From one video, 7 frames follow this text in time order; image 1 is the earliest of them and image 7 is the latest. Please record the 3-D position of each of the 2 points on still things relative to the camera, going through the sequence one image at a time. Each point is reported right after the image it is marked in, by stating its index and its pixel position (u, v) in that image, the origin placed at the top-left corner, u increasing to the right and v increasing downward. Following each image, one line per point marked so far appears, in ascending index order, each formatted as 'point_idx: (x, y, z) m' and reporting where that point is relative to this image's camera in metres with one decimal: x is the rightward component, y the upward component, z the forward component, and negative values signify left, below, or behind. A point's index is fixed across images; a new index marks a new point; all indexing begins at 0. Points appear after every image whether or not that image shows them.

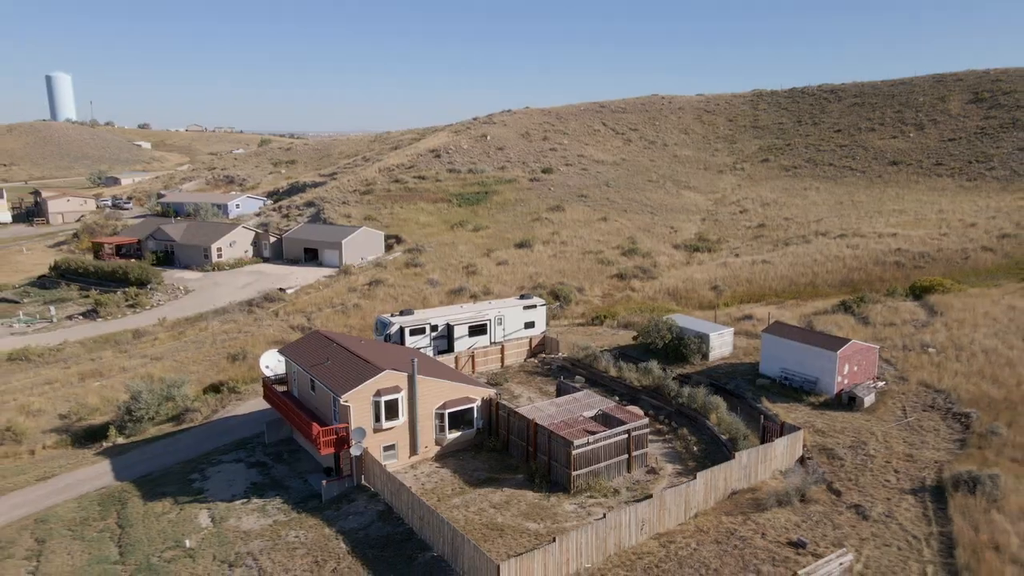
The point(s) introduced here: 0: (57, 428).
0: (-6.0, -1.8, +9.7) m
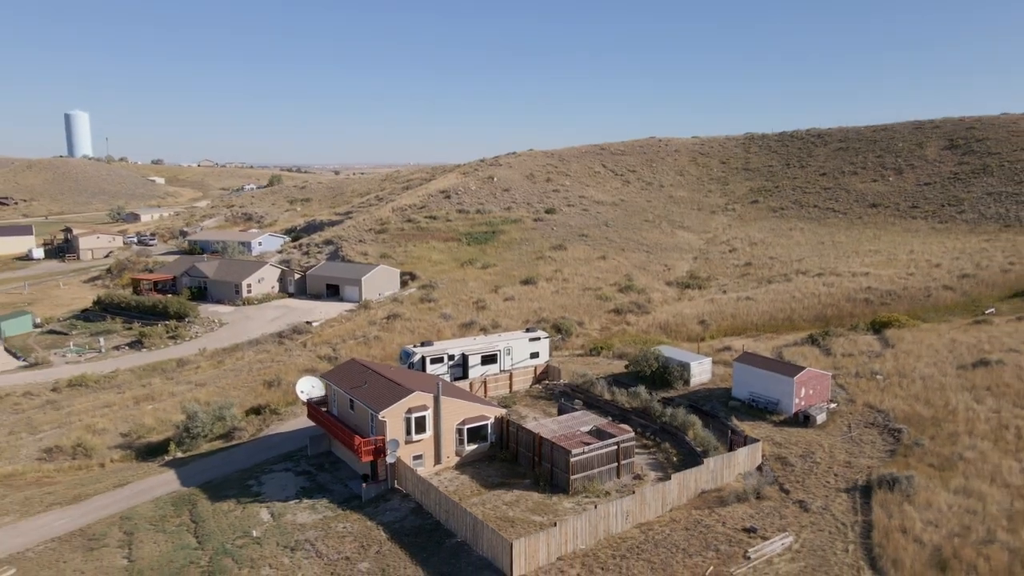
0: (-5.9, -2.3, +11.1) m
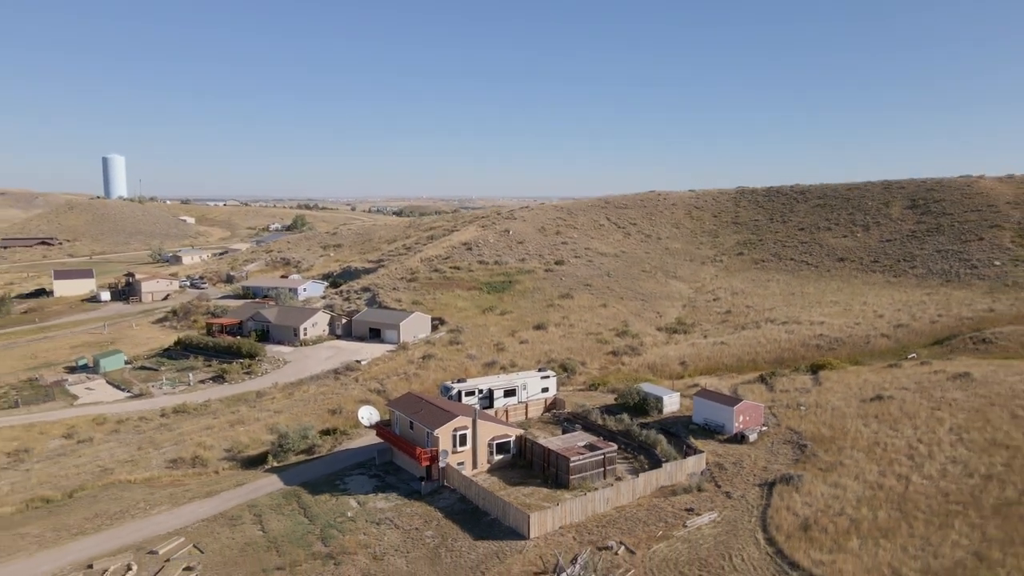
0: (-5.6, -3.3, +14.4) m
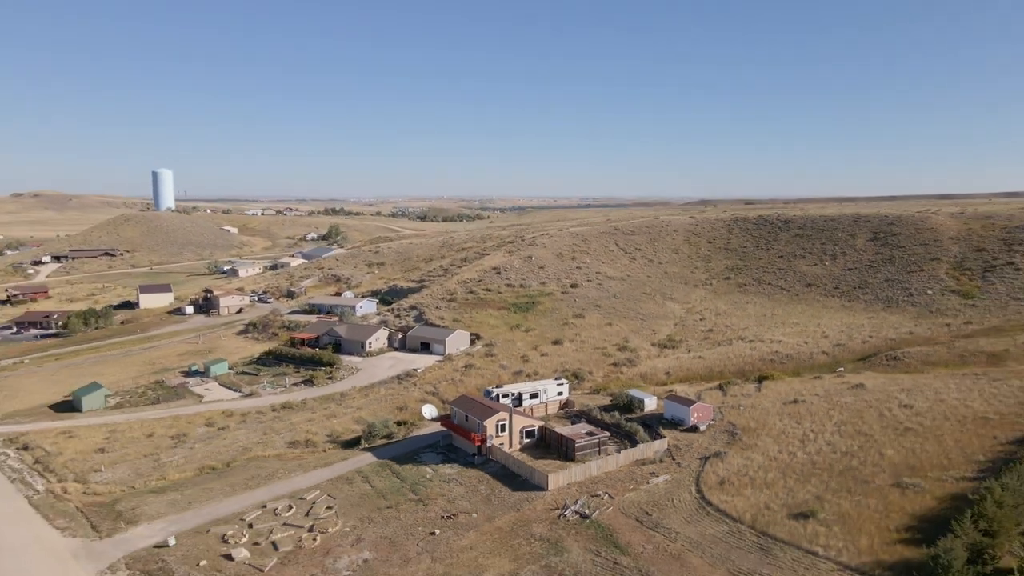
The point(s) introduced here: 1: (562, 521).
0: (-4.9, -4.1, +20.0) m
1: (+0.9, -4.3, +13.5) m
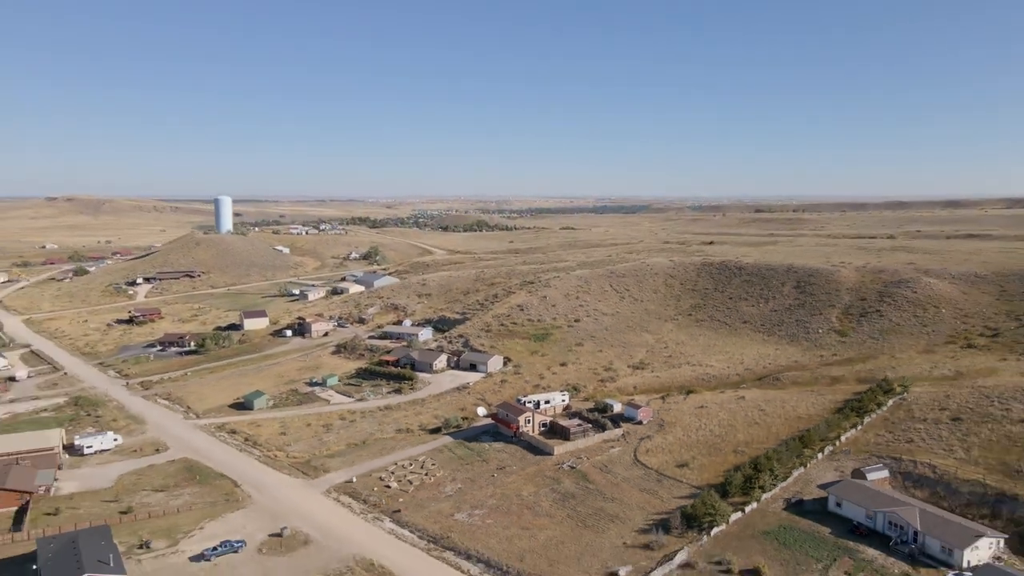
0: (-4.0, -6.2, +32.4) m
1: (+1.7, -6.4, +25.8) m
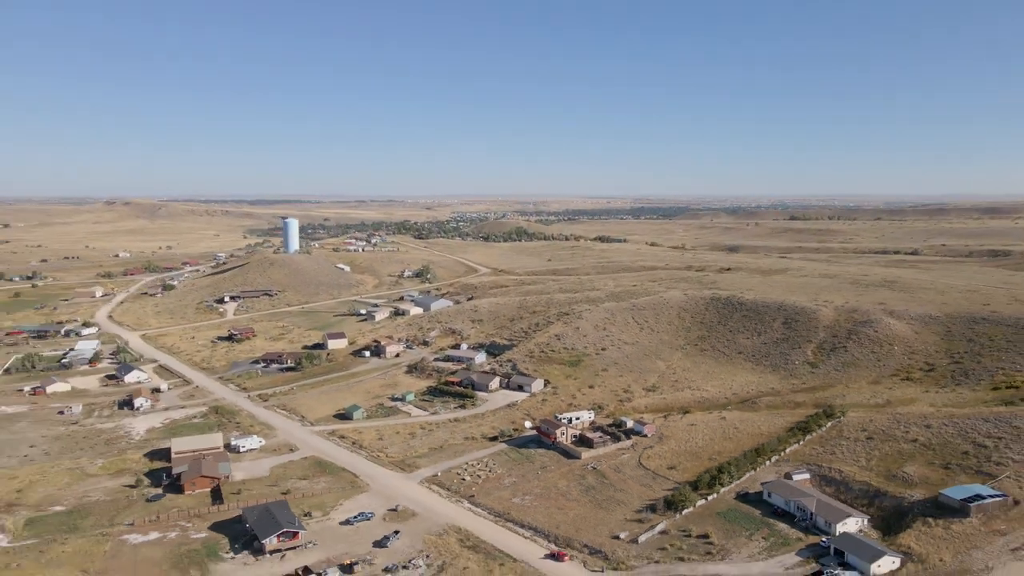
0: (-1.7, -8.7, +43.3) m
1: (+3.6, -9.0, +36.4) m
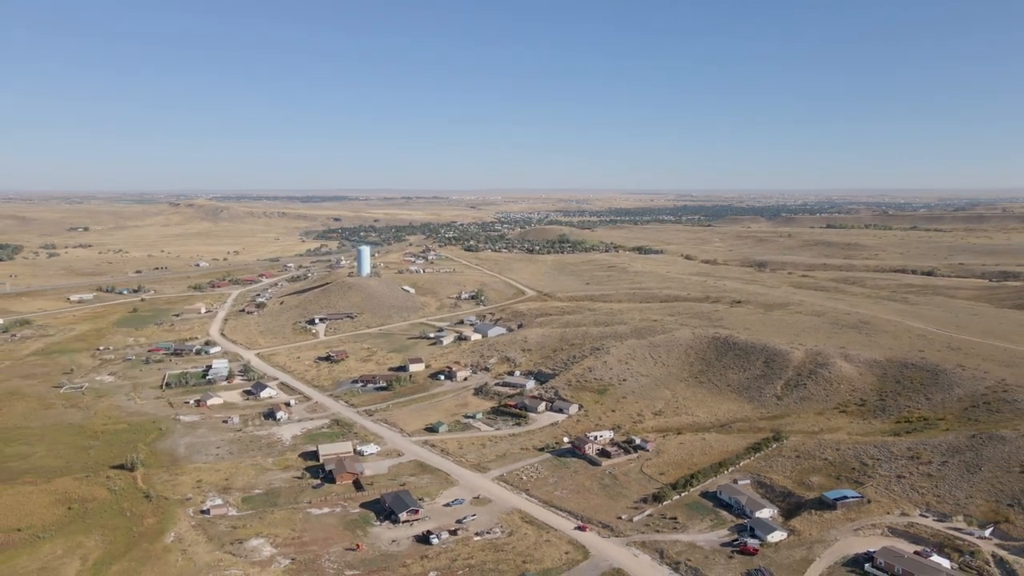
0: (+1.8, -13.2, +60.9) m
1: (+6.7, -13.5, +53.7) m
